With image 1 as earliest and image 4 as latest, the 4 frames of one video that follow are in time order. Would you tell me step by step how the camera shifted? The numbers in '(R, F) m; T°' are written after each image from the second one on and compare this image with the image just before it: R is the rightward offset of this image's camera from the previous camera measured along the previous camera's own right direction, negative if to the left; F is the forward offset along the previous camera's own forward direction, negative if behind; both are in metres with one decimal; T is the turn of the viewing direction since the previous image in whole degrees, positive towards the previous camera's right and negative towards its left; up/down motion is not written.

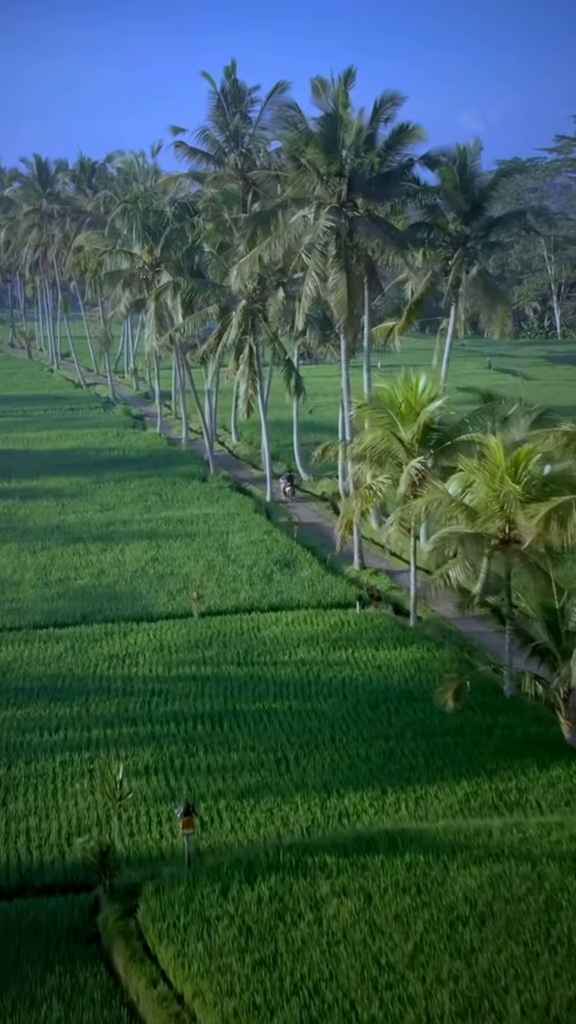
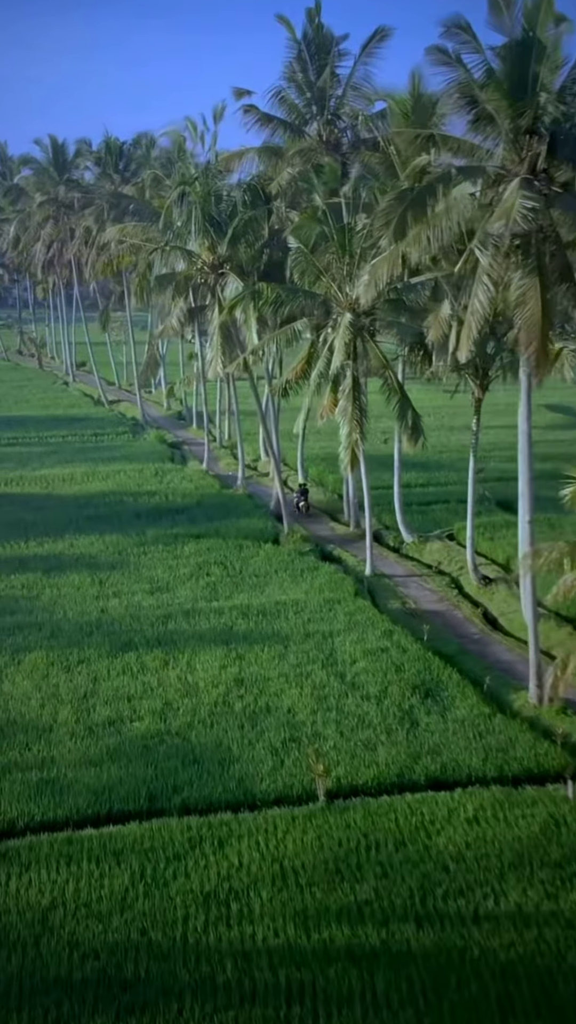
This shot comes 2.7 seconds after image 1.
(-1.7, +6.8) m; 0°
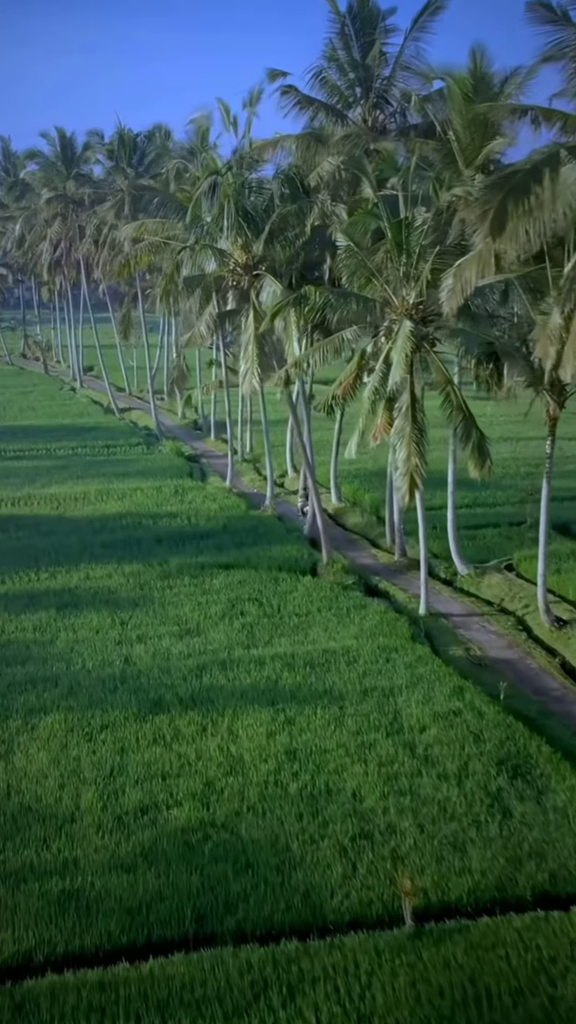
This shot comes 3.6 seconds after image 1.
(-0.6, +2.4) m; 0°
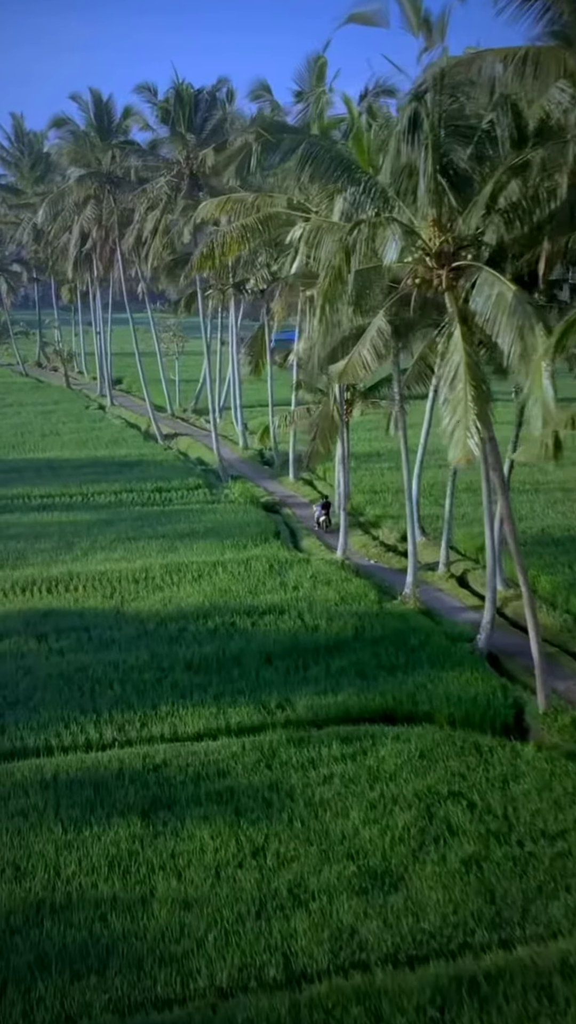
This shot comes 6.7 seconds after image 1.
(-2.2, +7.8) m; 0°
